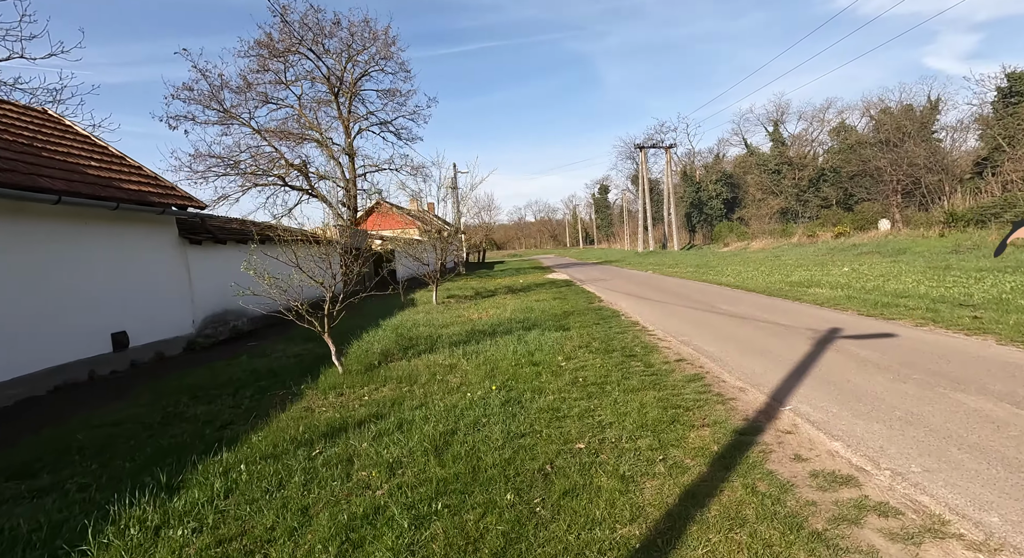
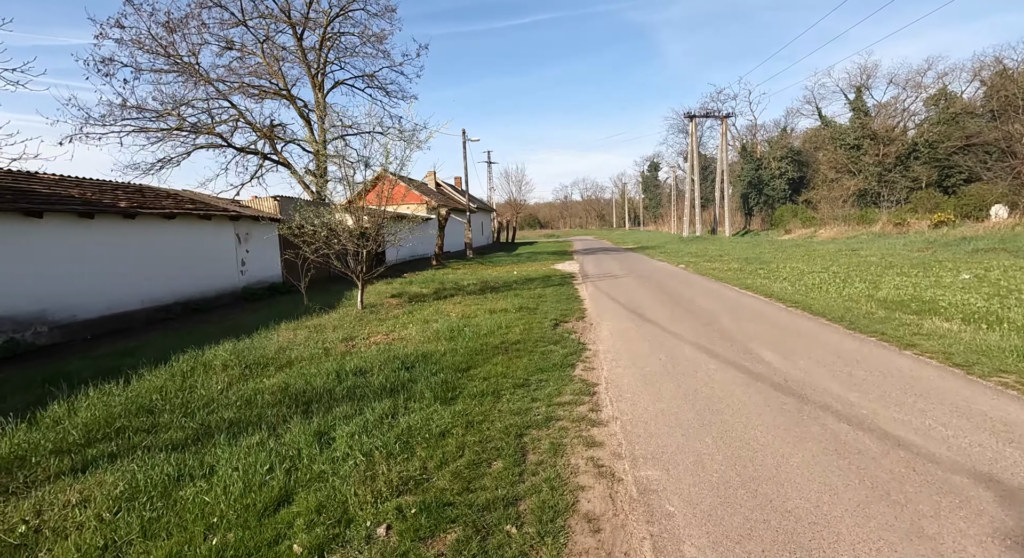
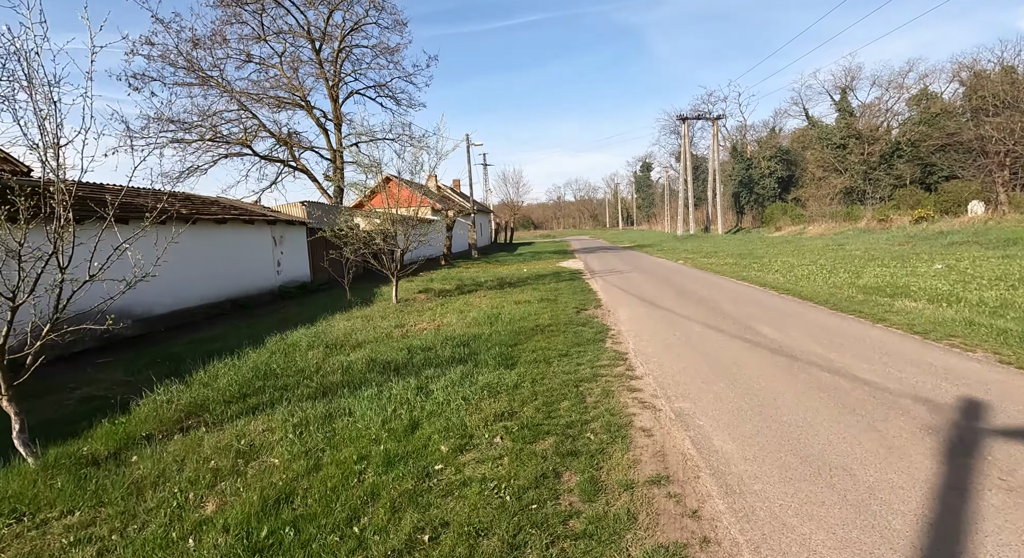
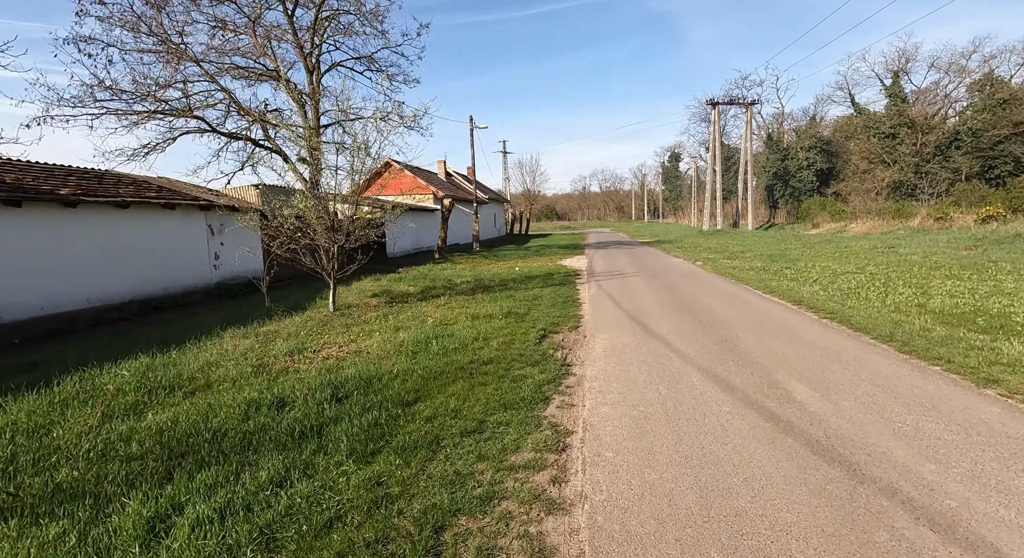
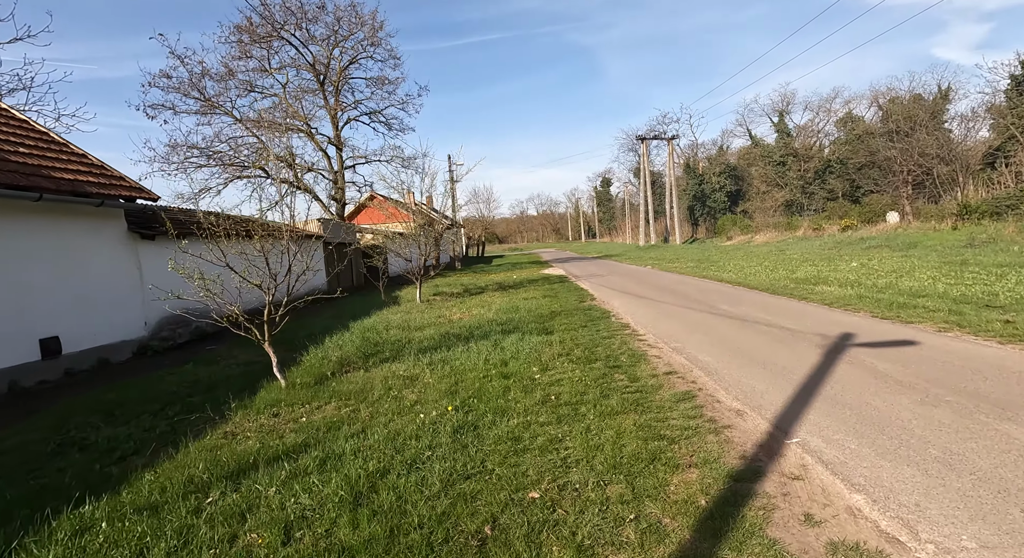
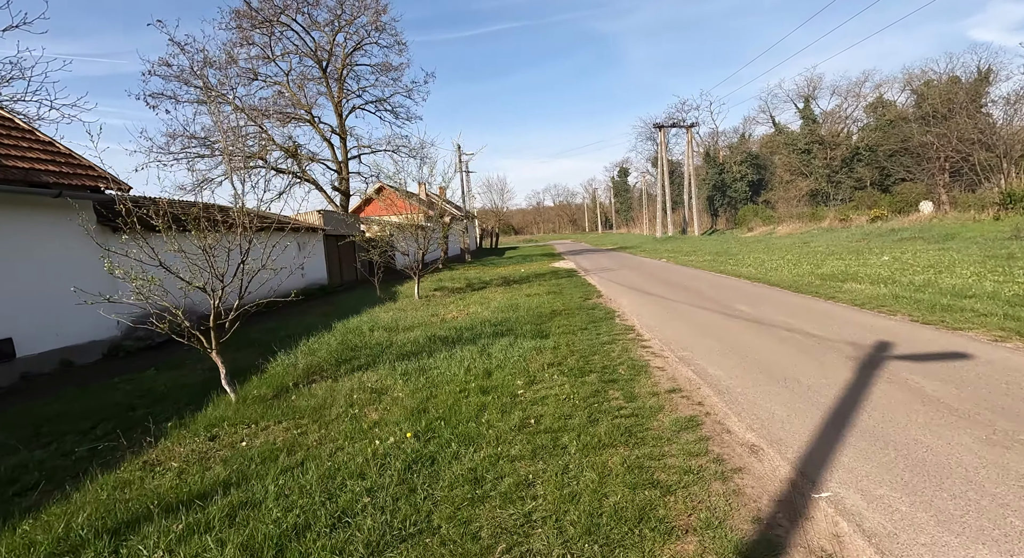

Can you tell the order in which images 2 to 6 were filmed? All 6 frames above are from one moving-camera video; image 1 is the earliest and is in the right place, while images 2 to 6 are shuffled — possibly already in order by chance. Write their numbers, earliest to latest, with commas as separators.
5, 6, 3, 2, 4
